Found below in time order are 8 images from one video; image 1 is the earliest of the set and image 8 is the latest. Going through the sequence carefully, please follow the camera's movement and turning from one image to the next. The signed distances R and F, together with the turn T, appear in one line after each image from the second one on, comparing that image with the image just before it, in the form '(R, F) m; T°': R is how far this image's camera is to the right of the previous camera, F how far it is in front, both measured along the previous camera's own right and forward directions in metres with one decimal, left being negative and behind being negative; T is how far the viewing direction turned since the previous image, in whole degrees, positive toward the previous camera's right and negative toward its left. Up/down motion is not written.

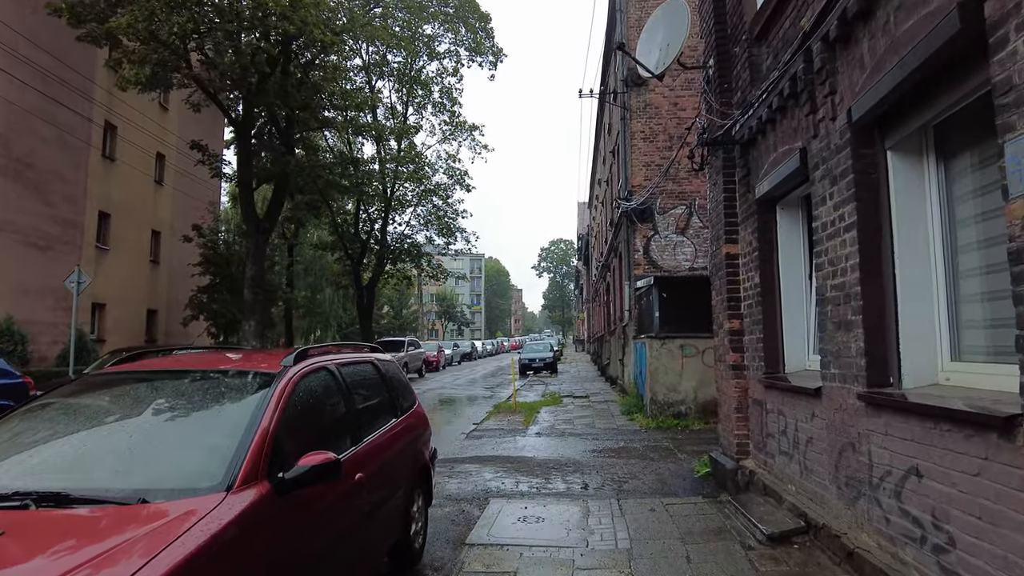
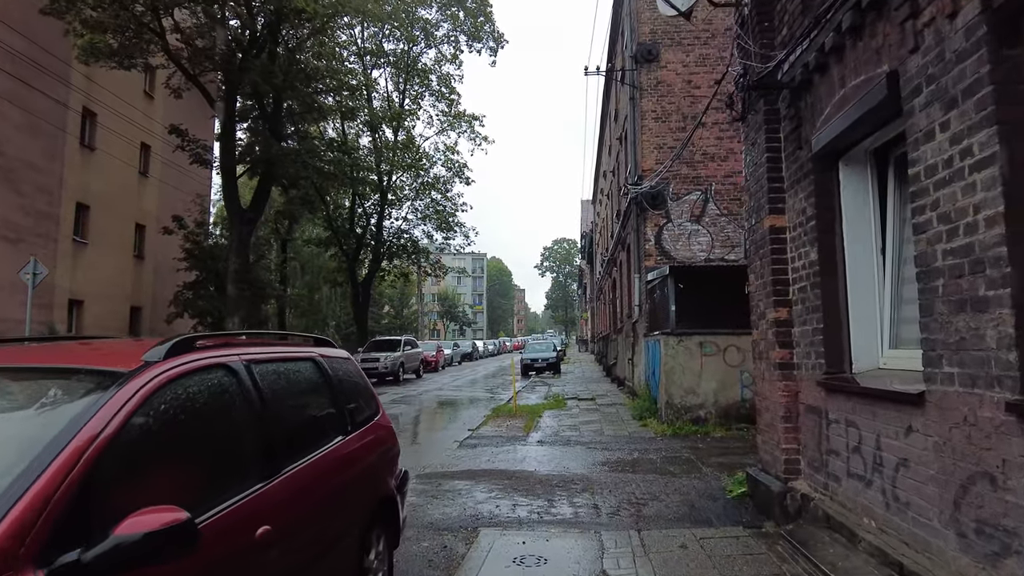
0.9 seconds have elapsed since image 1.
(+0.1, +1.2) m; 0°
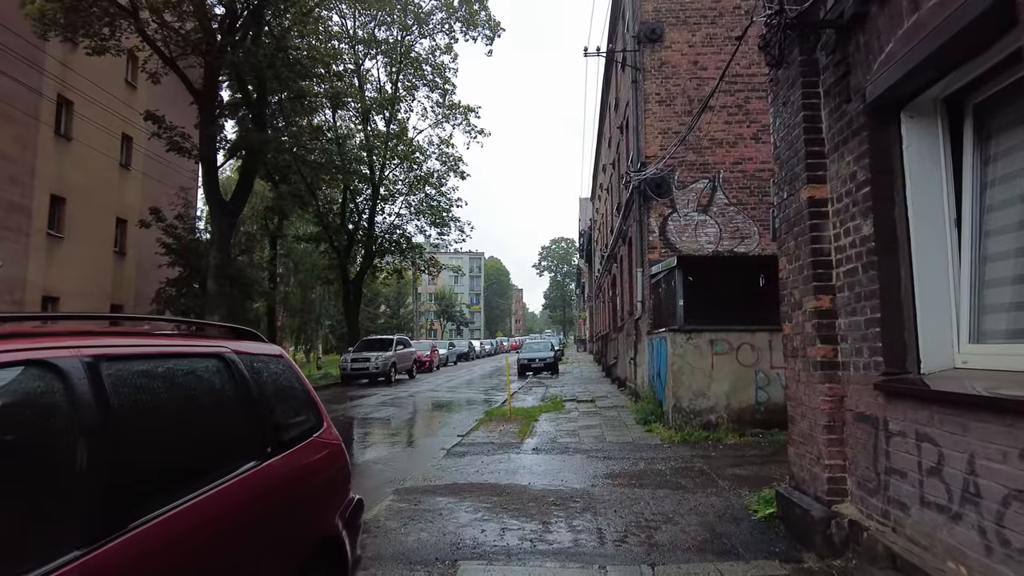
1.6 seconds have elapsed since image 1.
(+0.1, +0.9) m; 0°
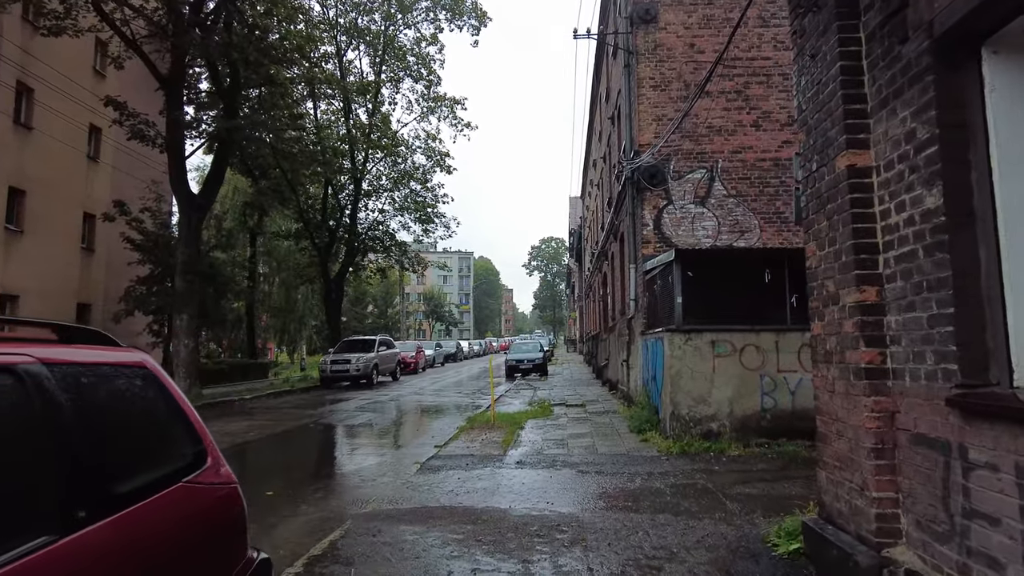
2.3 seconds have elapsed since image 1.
(+0.1, +0.9) m; +1°
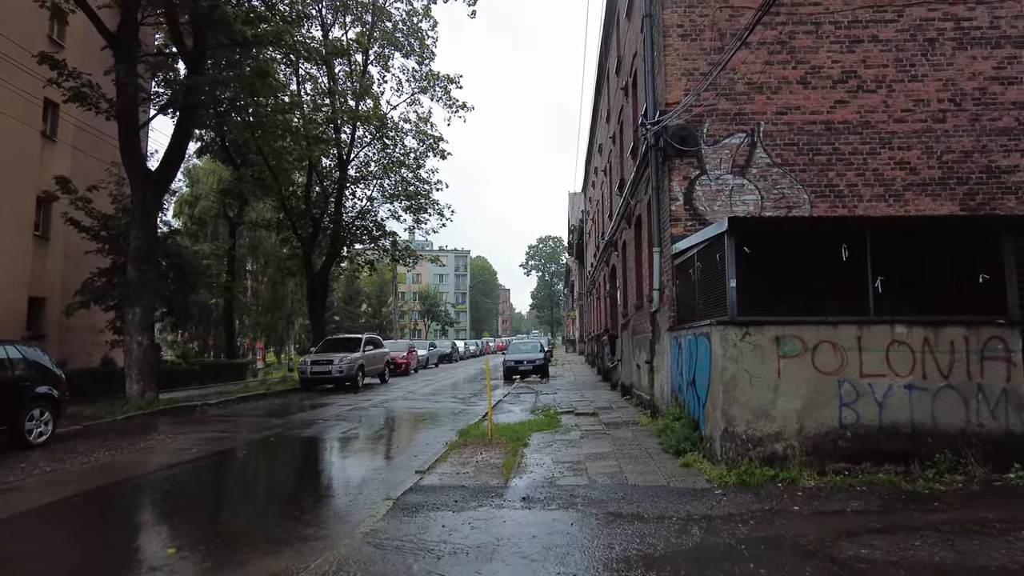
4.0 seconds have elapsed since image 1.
(-0.1, +2.0) m; 0°
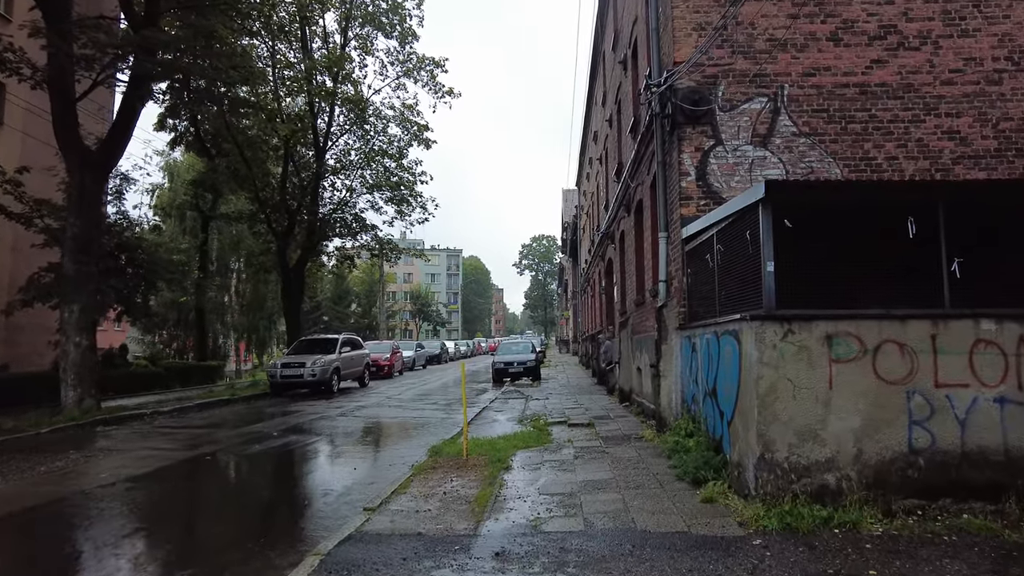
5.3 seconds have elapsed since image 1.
(+0.2, +1.6) m; +1°
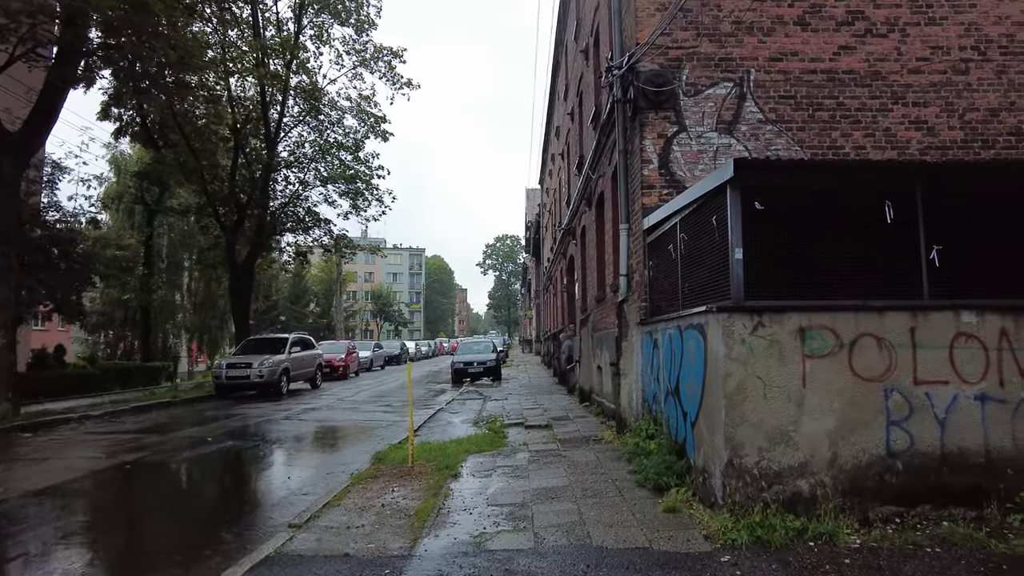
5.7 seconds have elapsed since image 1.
(+0.2, +0.6) m; +3°
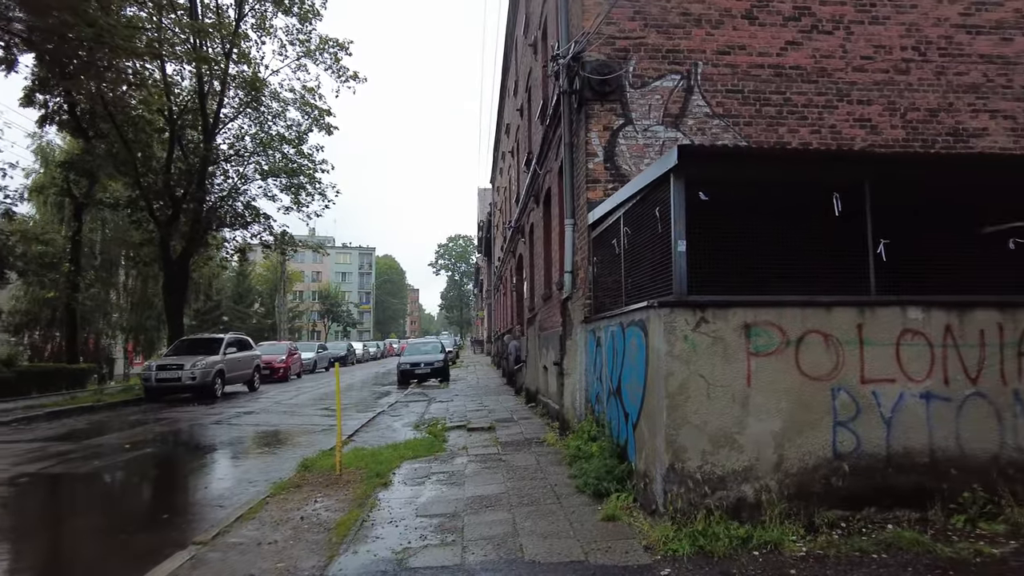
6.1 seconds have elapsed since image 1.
(+0.2, +0.4) m; +4°
